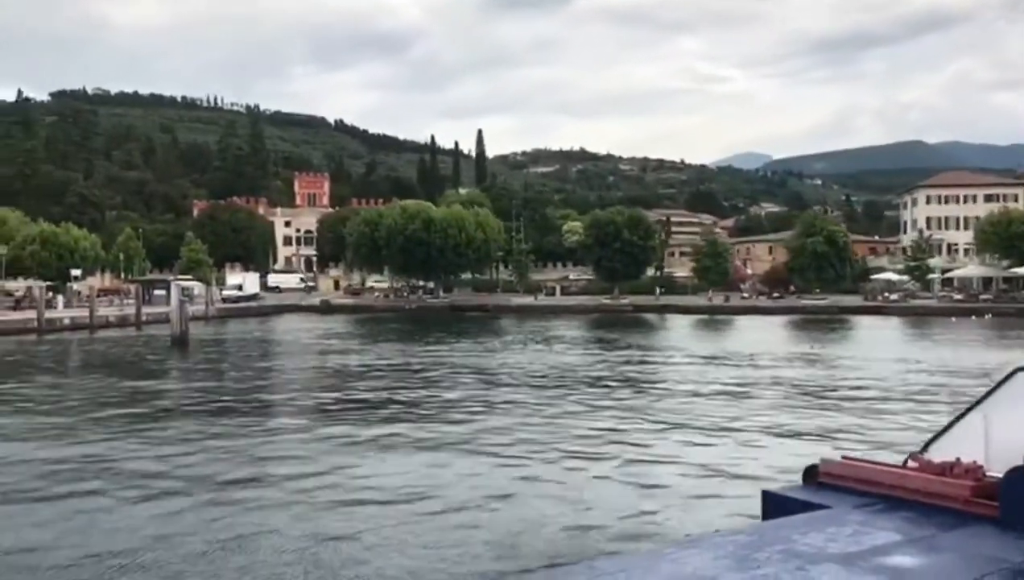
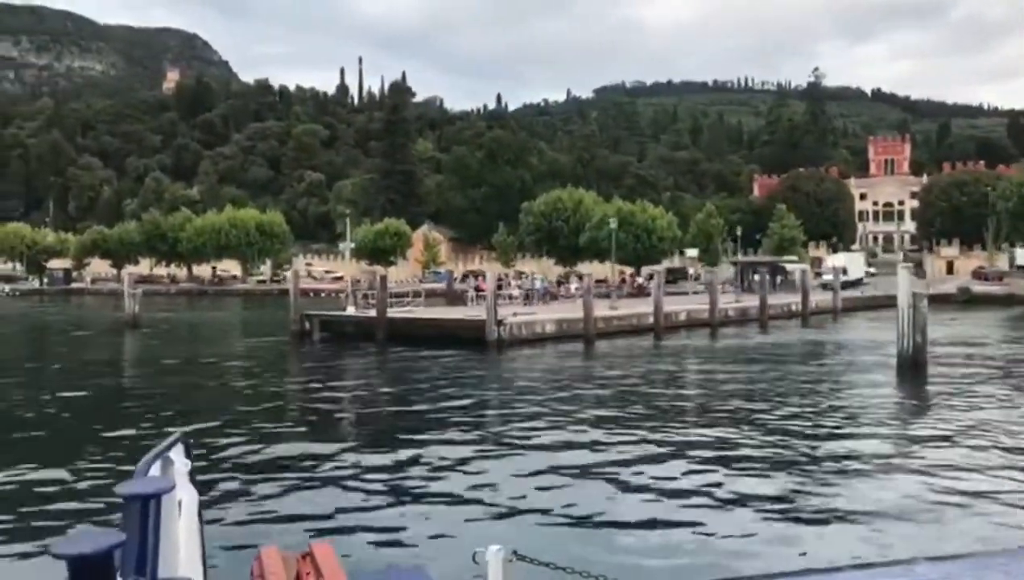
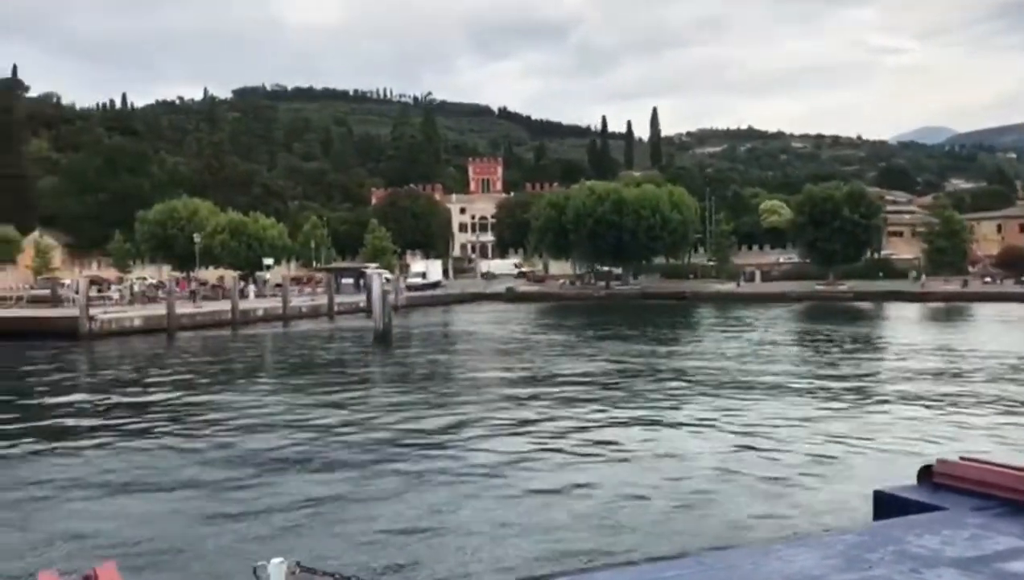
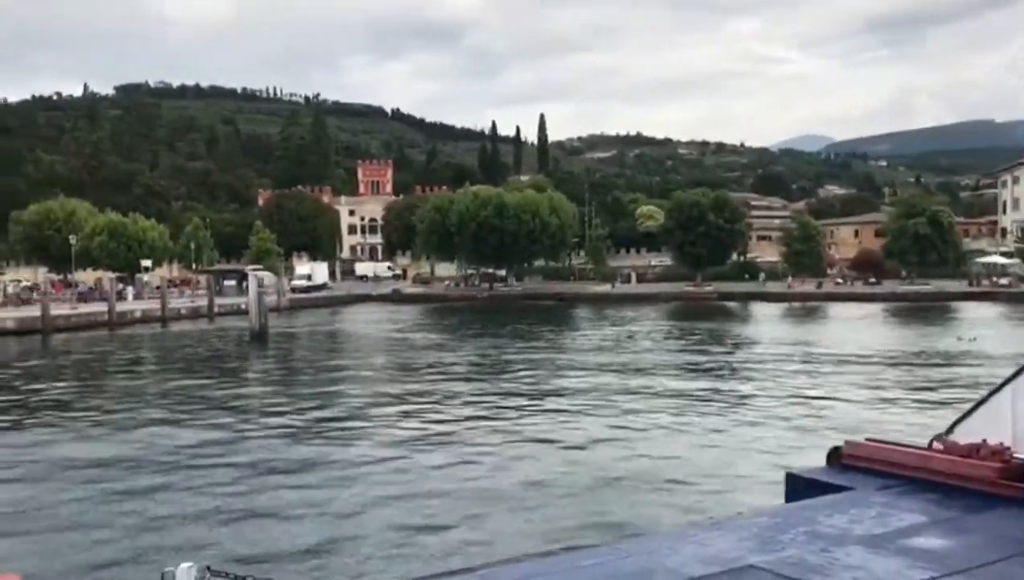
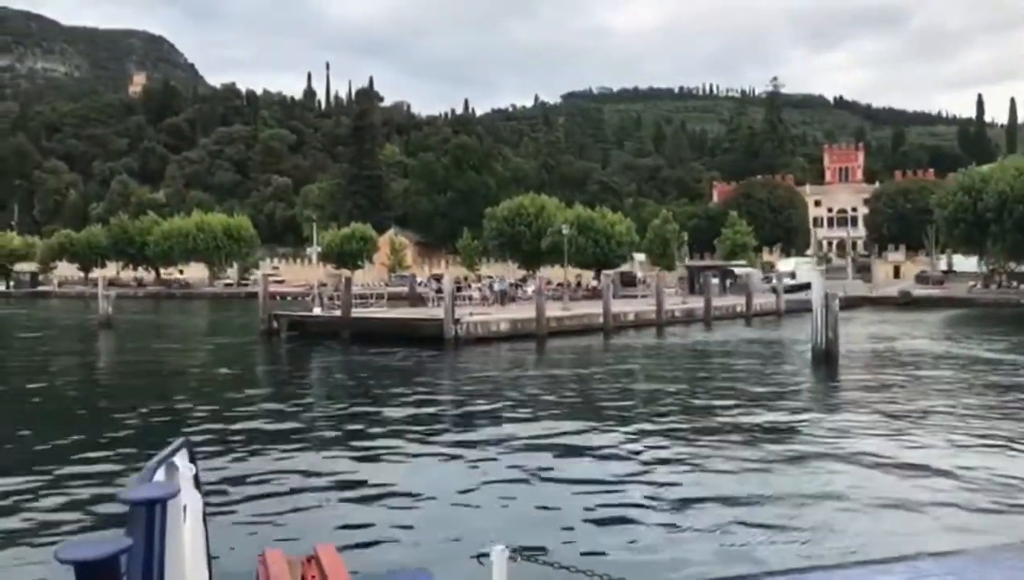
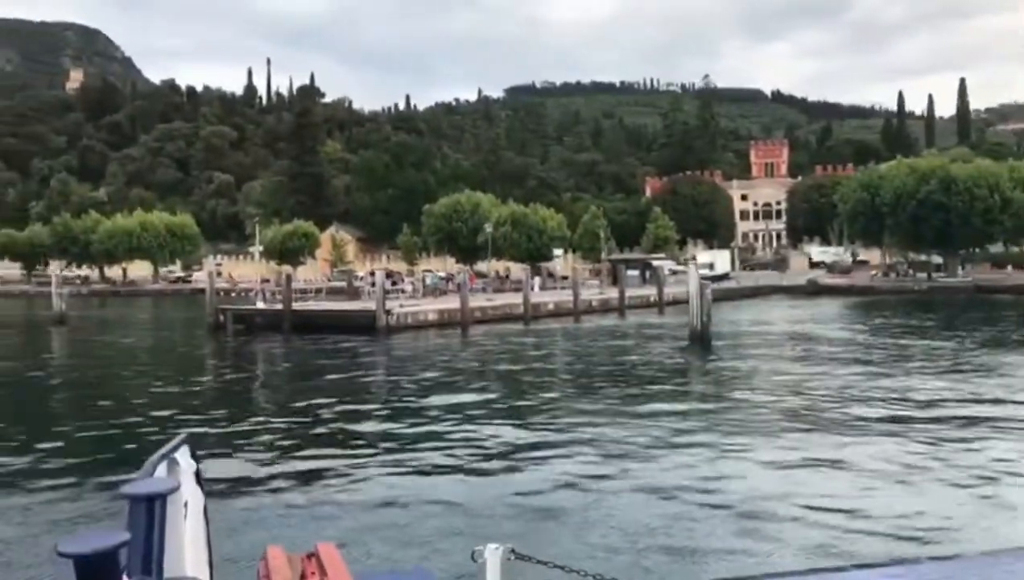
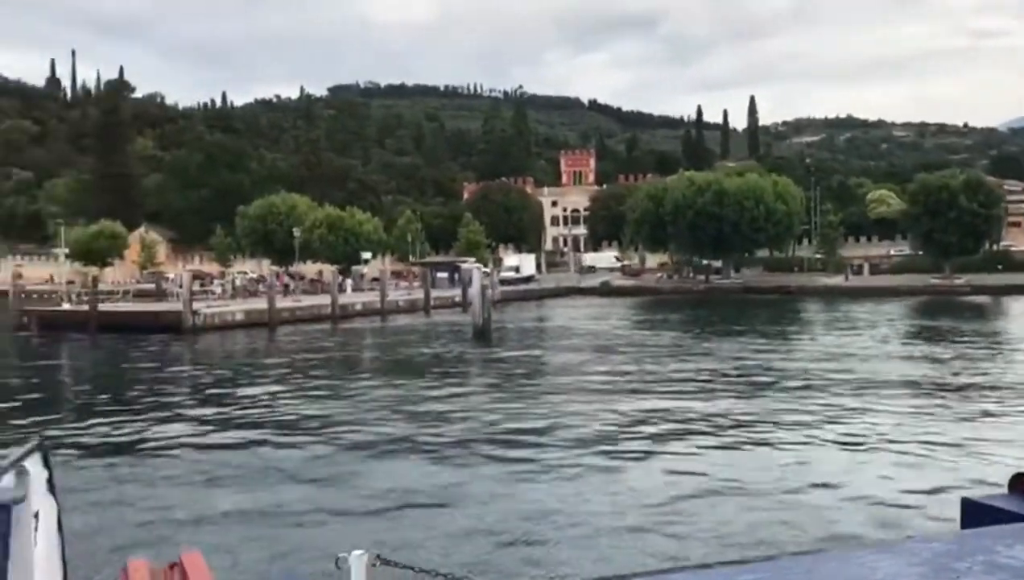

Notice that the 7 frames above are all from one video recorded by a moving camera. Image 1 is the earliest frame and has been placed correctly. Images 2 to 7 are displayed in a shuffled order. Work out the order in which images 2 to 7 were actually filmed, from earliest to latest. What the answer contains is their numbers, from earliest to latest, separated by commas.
4, 3, 7, 6, 5, 2
